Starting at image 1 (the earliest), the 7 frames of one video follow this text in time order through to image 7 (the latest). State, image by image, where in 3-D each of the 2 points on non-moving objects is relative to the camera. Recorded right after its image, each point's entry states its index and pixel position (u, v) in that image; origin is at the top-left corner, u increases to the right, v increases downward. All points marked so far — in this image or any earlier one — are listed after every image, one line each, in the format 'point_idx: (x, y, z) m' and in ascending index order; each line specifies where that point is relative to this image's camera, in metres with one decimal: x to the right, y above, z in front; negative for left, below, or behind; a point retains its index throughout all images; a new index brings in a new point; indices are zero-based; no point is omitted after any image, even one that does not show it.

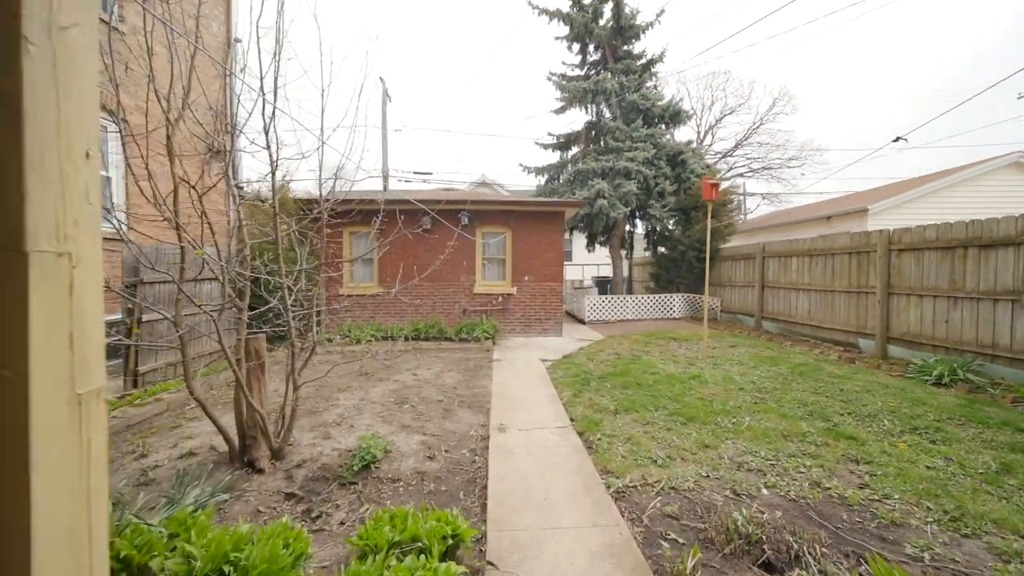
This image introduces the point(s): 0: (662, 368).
0: (+2.4, -1.3, +5.8) m
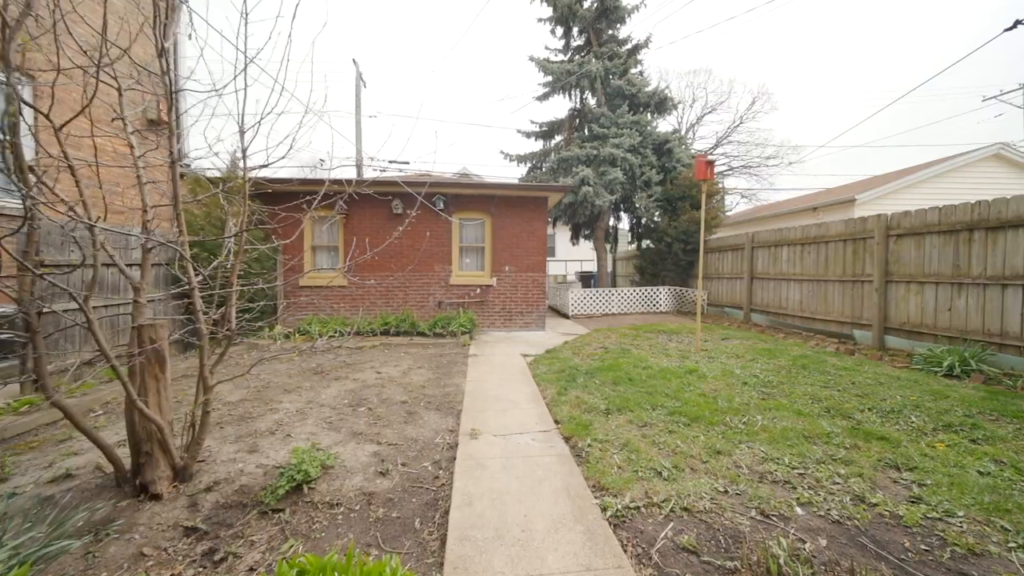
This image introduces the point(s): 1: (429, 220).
0: (+2.1, -1.1, +5.3) m
1: (-1.9, +1.5, +8.2) m
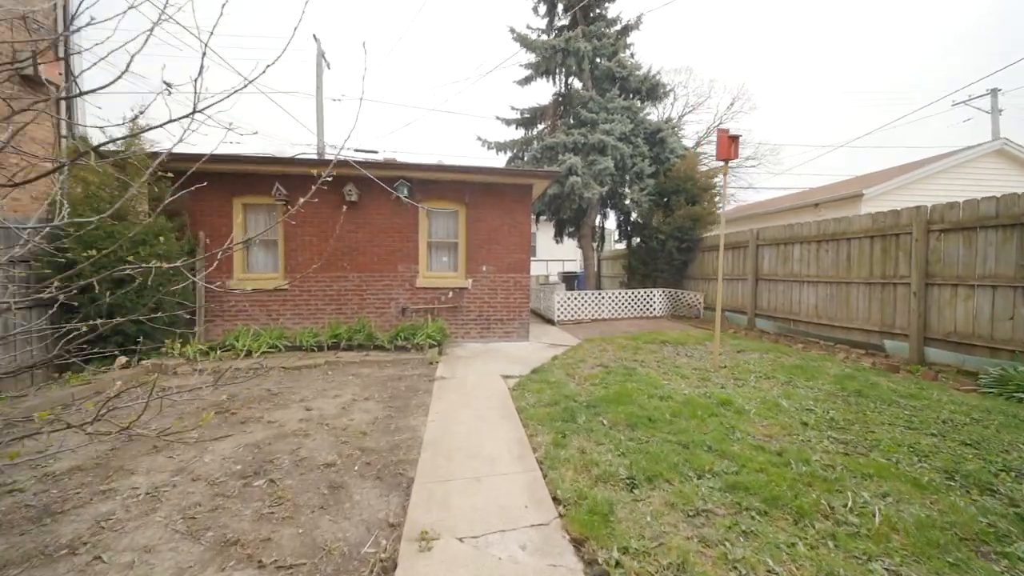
0: (+1.9, -1.2, +4.2) m
1: (-2.3, +1.5, +6.8) m
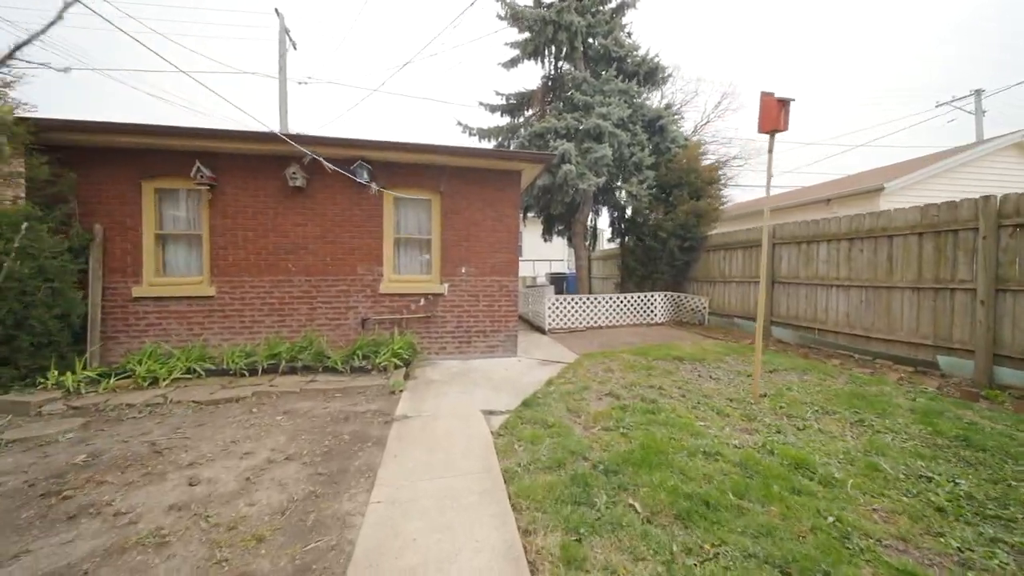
0: (+1.7, -1.2, +3.1) m
1: (-2.5, +1.4, +5.6) m
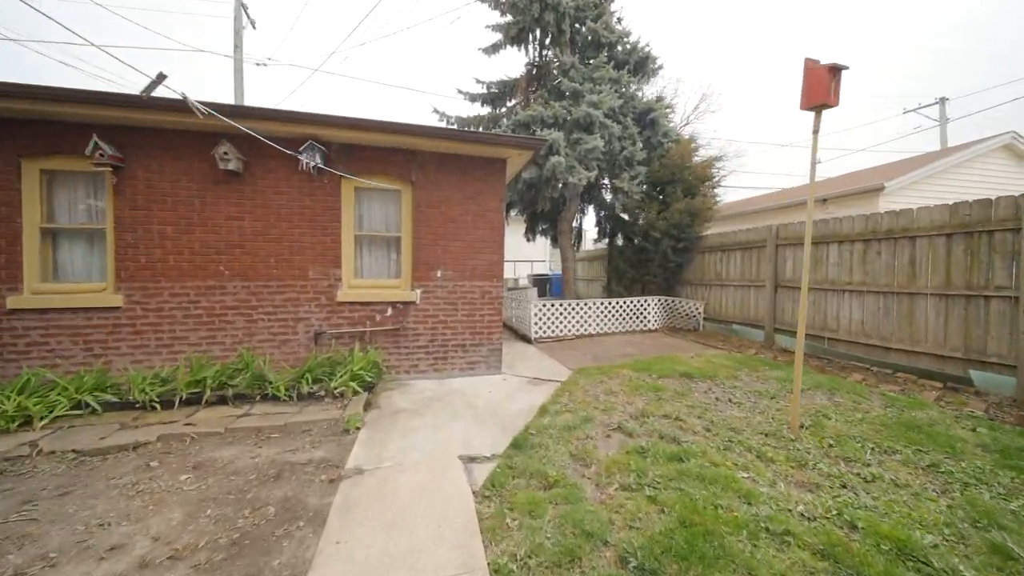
0: (+1.7, -1.3, +2.3) m
1: (-2.7, +1.3, +4.6) m
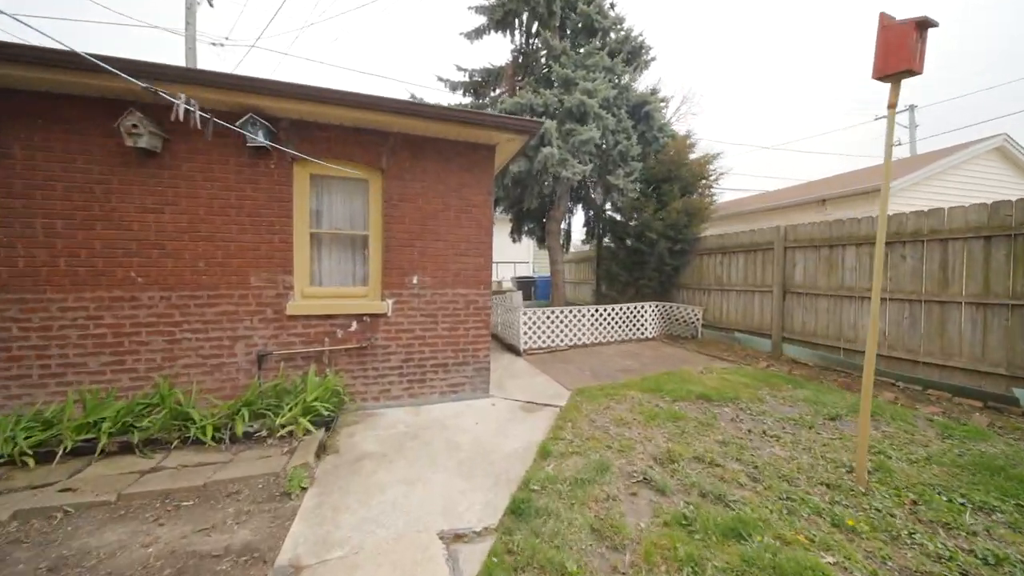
0: (+1.7, -1.4, +1.7) m
1: (-2.8, +1.2, +3.7) m
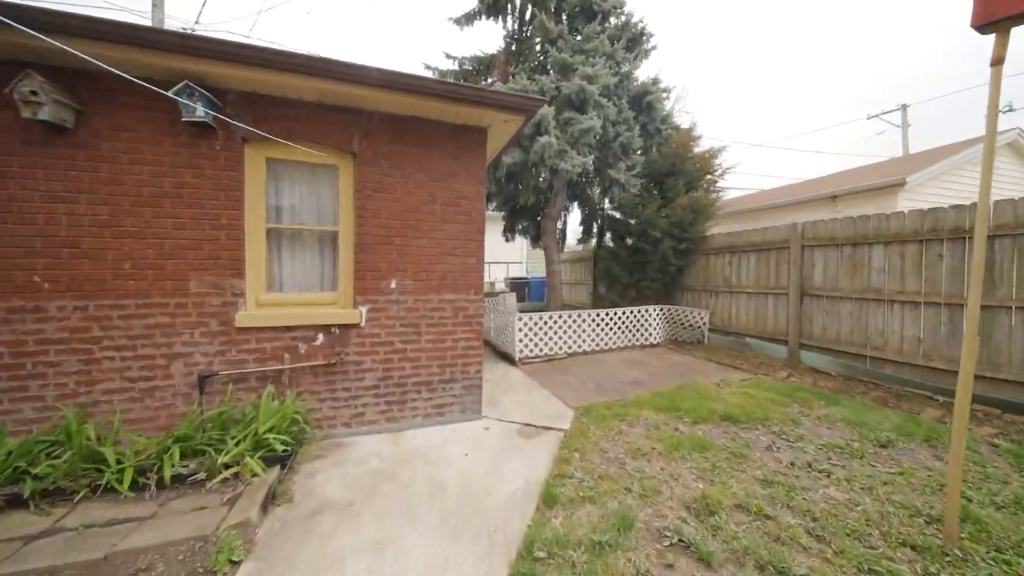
0: (+1.7, -1.5, +1.1) m
1: (-2.9, +1.1, +3.0) m
